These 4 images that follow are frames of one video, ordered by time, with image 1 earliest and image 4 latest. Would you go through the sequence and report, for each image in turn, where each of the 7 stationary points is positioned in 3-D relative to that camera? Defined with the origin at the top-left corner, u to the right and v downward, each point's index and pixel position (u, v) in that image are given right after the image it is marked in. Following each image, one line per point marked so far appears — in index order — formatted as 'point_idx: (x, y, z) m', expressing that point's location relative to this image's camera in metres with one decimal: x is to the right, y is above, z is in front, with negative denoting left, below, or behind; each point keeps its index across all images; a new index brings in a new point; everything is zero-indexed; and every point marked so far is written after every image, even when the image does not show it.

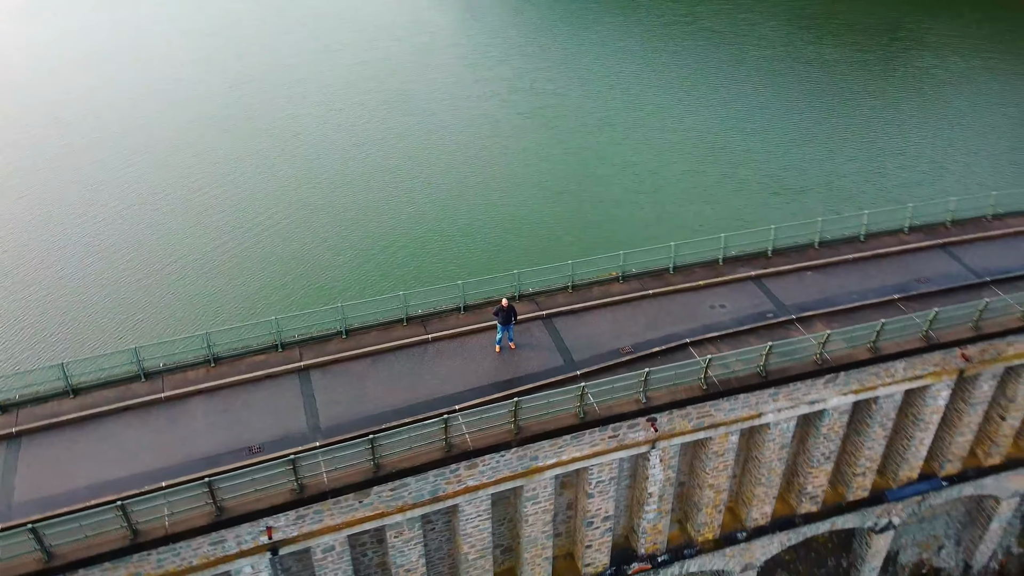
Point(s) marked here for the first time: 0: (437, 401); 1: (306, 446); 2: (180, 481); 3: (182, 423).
0: (-1.5, -2.3, +19.4) m
1: (-3.9, -3.1, +18.1) m
2: (-6.1, -3.7, +17.3) m
3: (-6.7, -2.7, +19.1) m
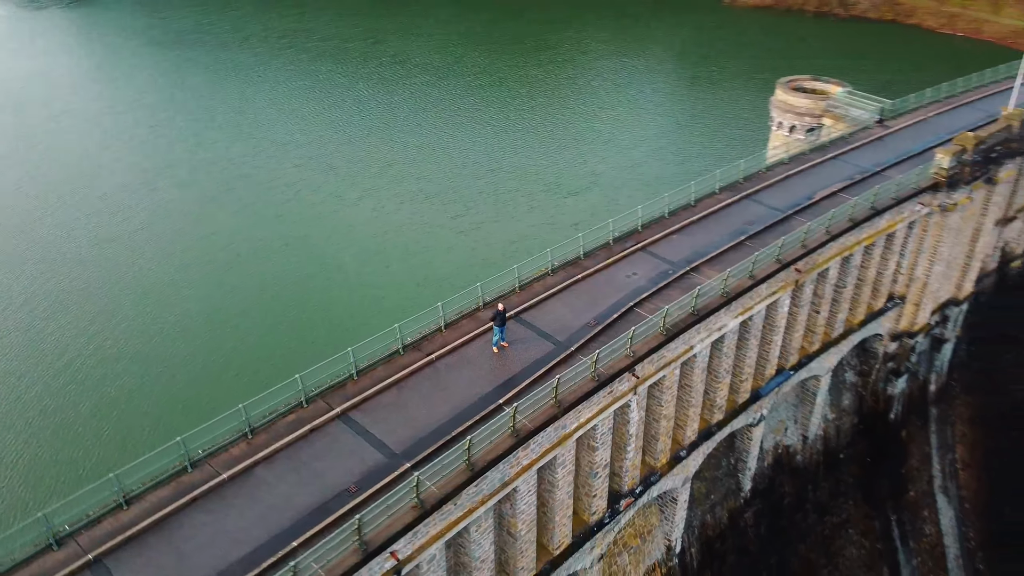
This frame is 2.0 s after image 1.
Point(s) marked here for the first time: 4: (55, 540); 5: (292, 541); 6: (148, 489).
0: (-0.8, -2.7, +22.2) m
1: (-2.3, -3.9, +20.1) m
2: (-3.8, -4.9, +18.5) m
3: (-5.3, -4.3, +19.9) m
4: (-9.0, -5.0, +18.8) m
5: (-4.3, -5.0, +18.6) m
6: (-7.7, -4.2, +19.8) m
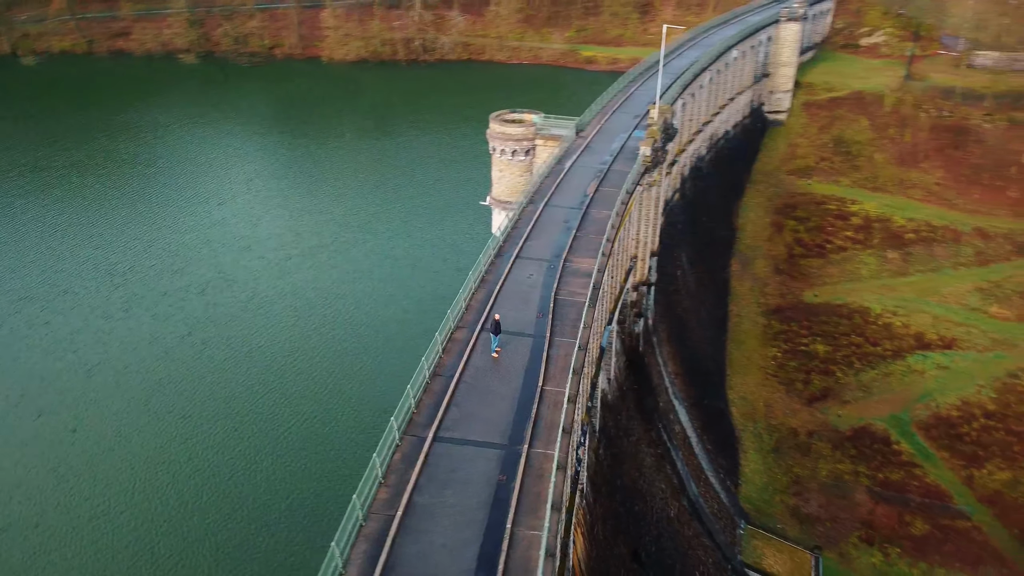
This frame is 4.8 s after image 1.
0: (+0.4, -3.1, +27.2) m
1: (+0.4, -4.3, +24.7) m
2: (+0.2, -5.5, +22.6) m
3: (-1.8, -5.5, +23.1) m
4: (-4.2, -6.9, +20.2) m
5: (-0.2, -5.7, +22.5) m
6: (-3.8, -6.0, +21.8) m
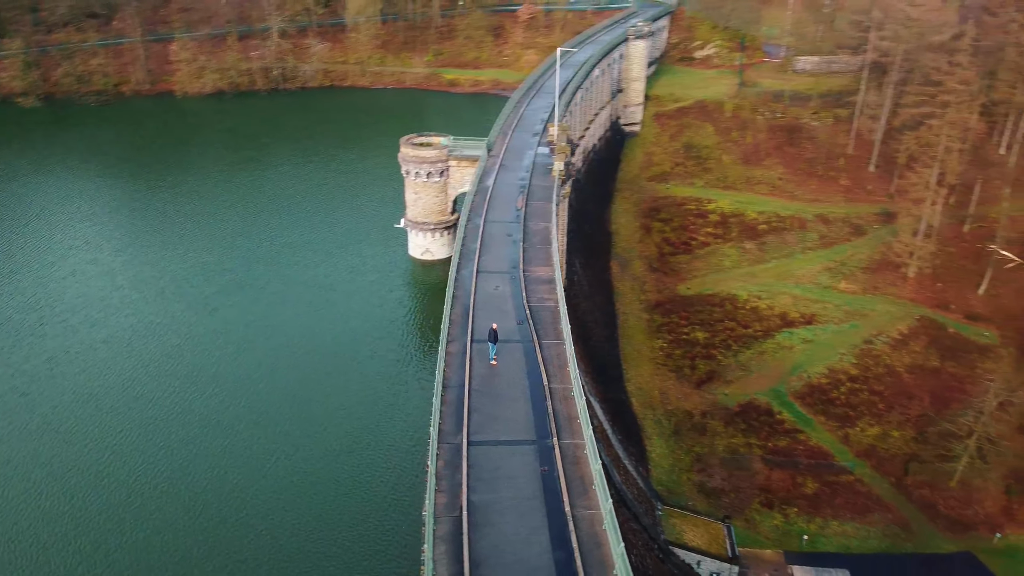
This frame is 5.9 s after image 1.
0: (+0.7, -3.3, +29.3) m
1: (+1.4, -4.5, +26.8) m
2: (+1.7, -5.6, +24.7) m
3: (-0.4, -5.8, +24.8) m
4: (-2.0, -7.3, +21.5) m
5: (+1.3, -5.8, +24.5) m
6: (-2.0, -6.4, +23.2) m
